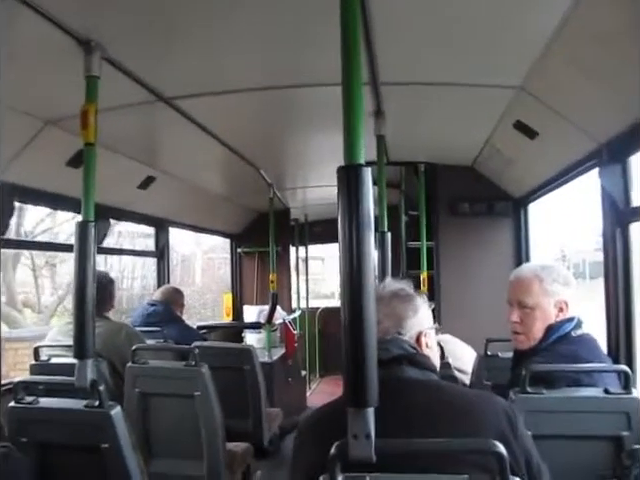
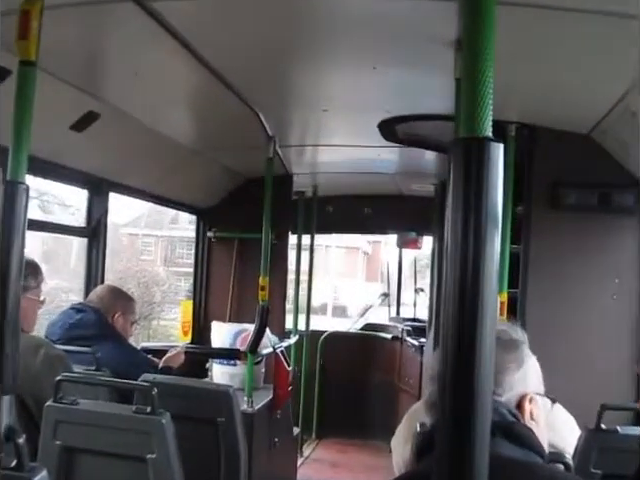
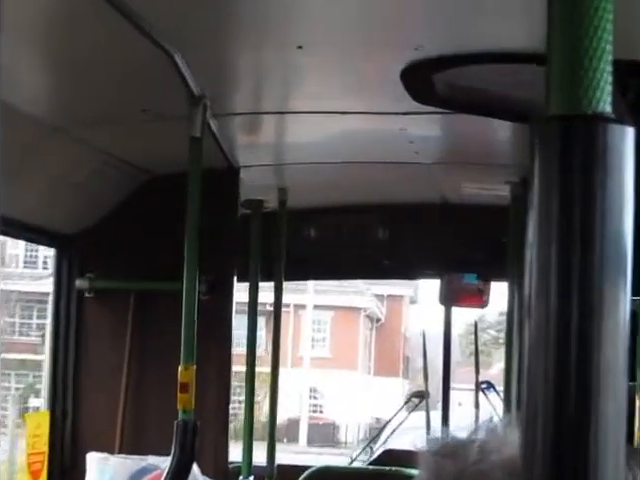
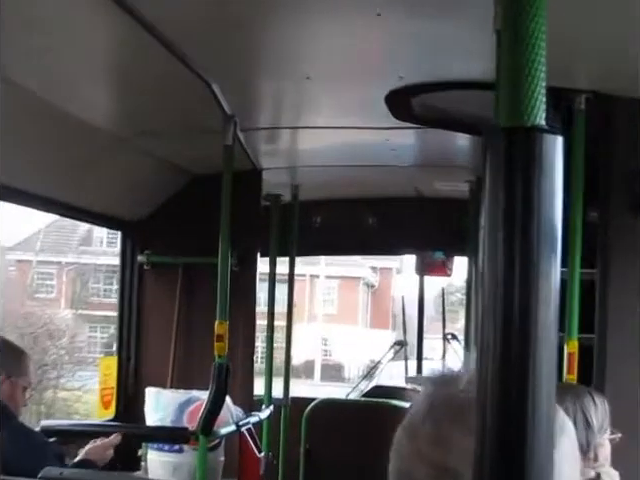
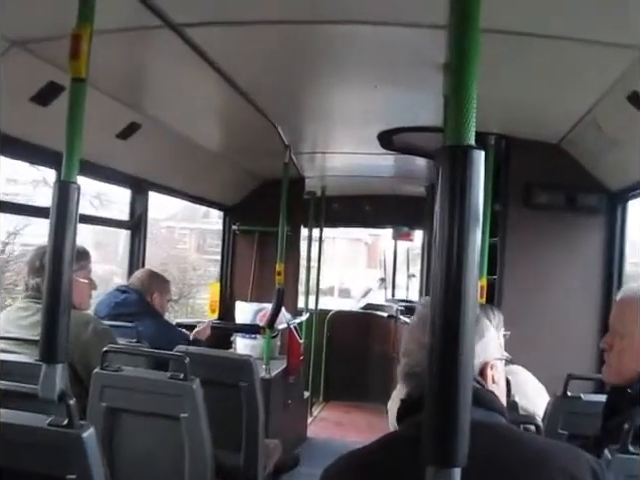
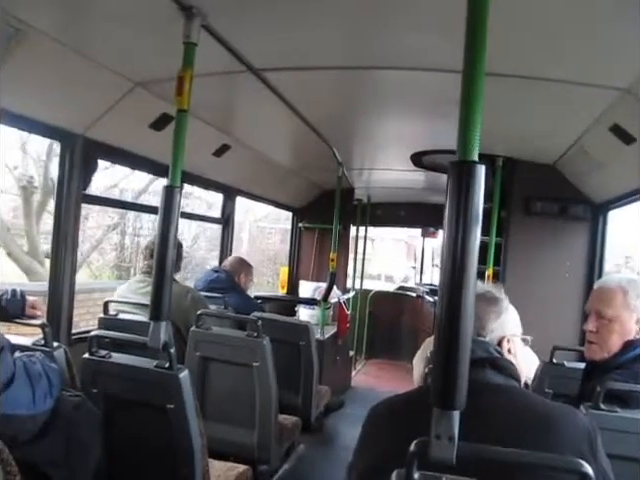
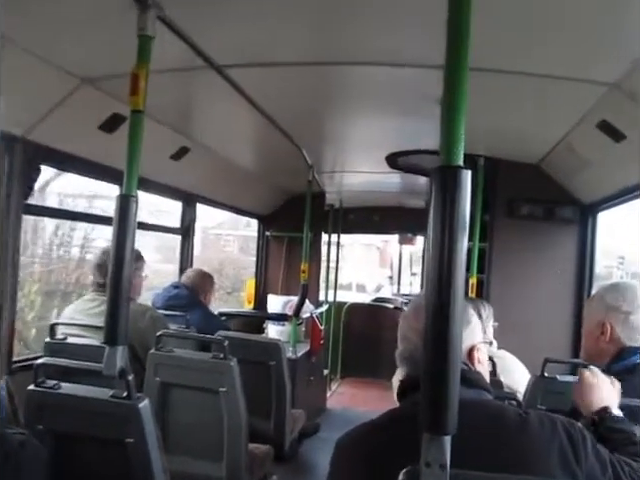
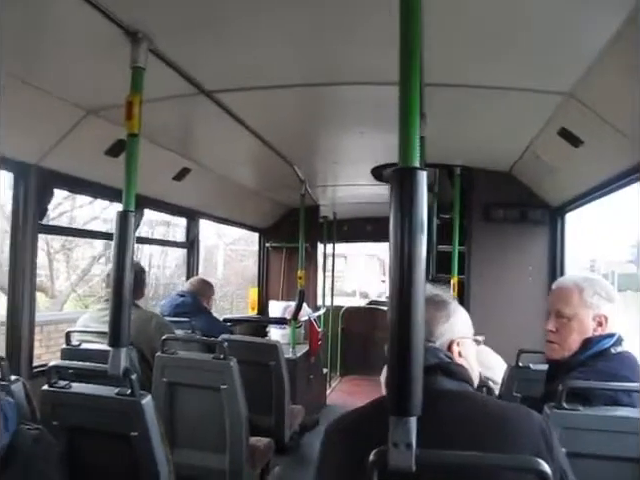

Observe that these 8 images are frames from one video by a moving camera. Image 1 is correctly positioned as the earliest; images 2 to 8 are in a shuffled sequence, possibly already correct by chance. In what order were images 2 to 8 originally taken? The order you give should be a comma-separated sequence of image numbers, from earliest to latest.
8, 6, 7, 5, 2, 4, 3
